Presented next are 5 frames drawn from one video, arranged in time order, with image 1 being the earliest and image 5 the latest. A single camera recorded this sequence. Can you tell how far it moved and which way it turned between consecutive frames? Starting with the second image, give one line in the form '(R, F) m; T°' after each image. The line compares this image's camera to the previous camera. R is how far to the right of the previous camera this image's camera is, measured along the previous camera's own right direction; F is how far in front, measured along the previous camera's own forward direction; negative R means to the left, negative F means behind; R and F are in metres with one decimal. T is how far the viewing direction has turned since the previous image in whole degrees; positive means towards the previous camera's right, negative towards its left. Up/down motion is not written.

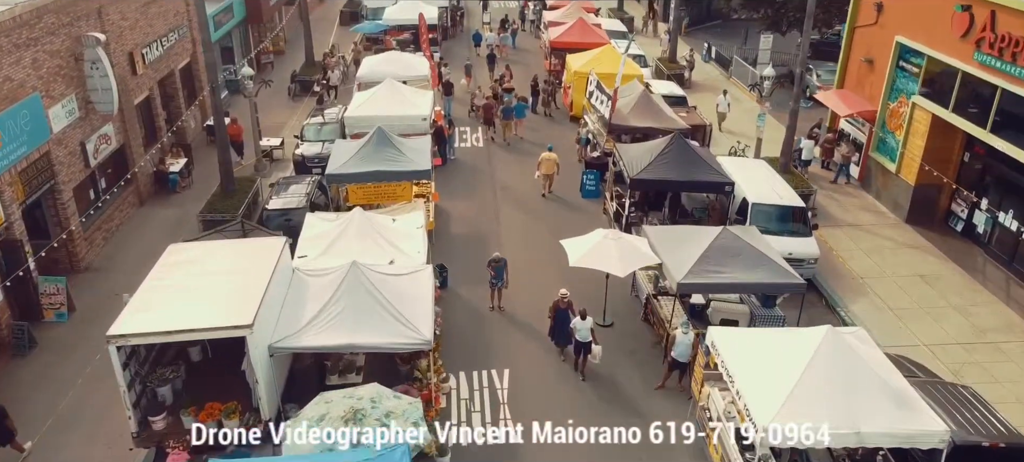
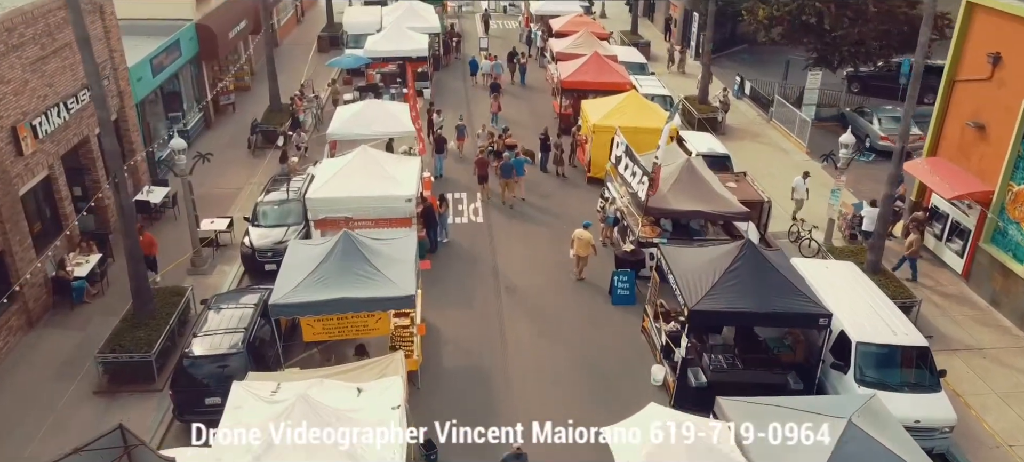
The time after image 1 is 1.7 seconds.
(-0.3, +4.8) m; 0°
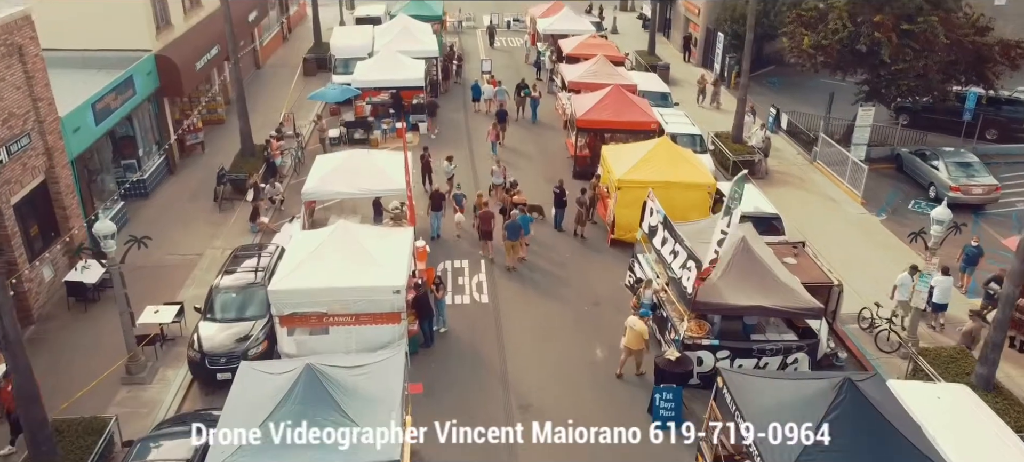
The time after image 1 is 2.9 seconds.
(-0.2, +3.4) m; 0°
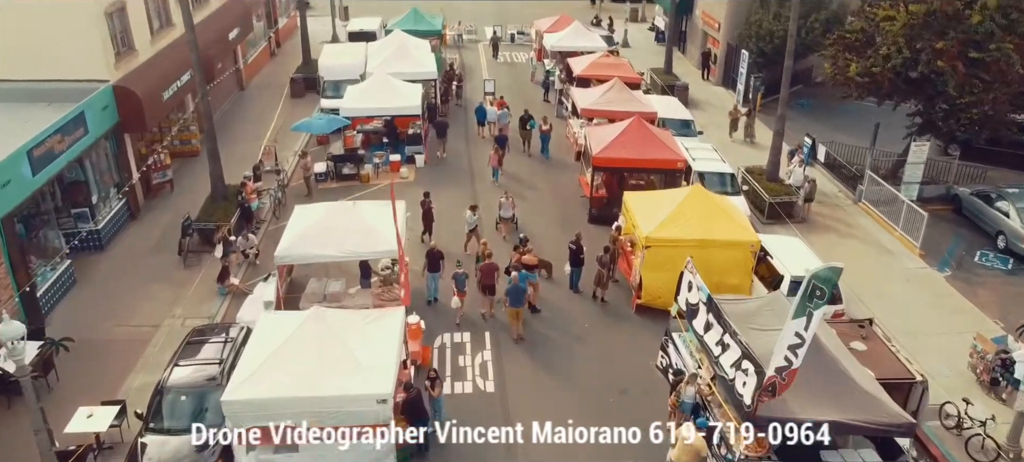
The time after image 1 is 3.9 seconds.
(-0.2, +2.7) m; 0°
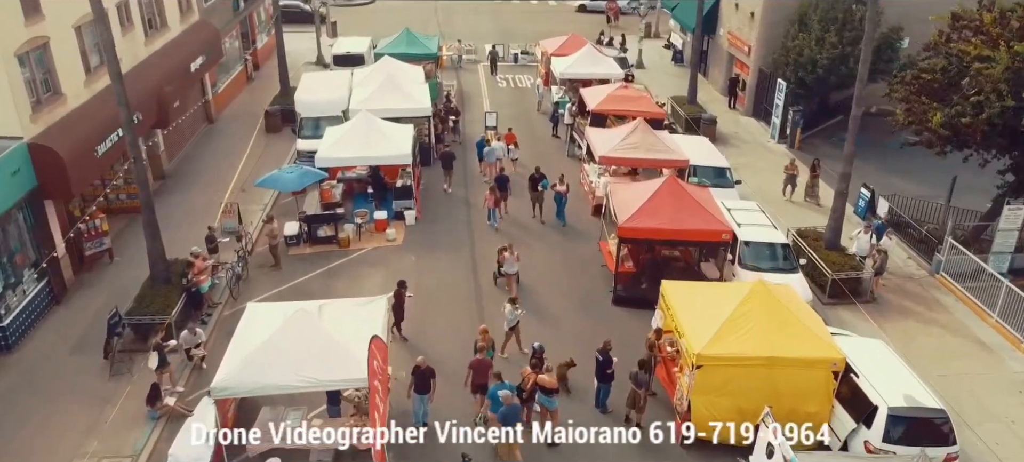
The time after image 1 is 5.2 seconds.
(-0.2, +3.7) m; 0°
